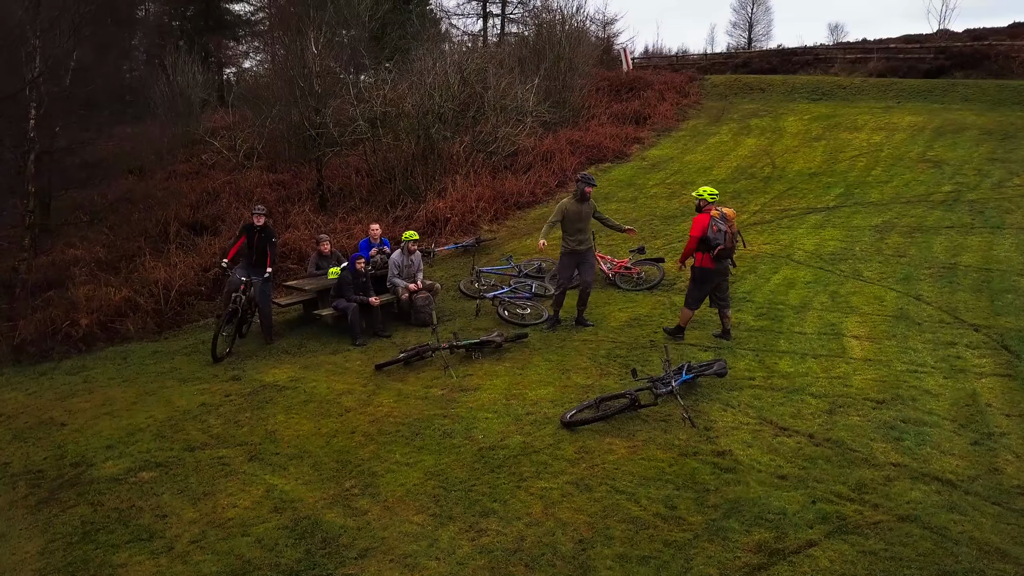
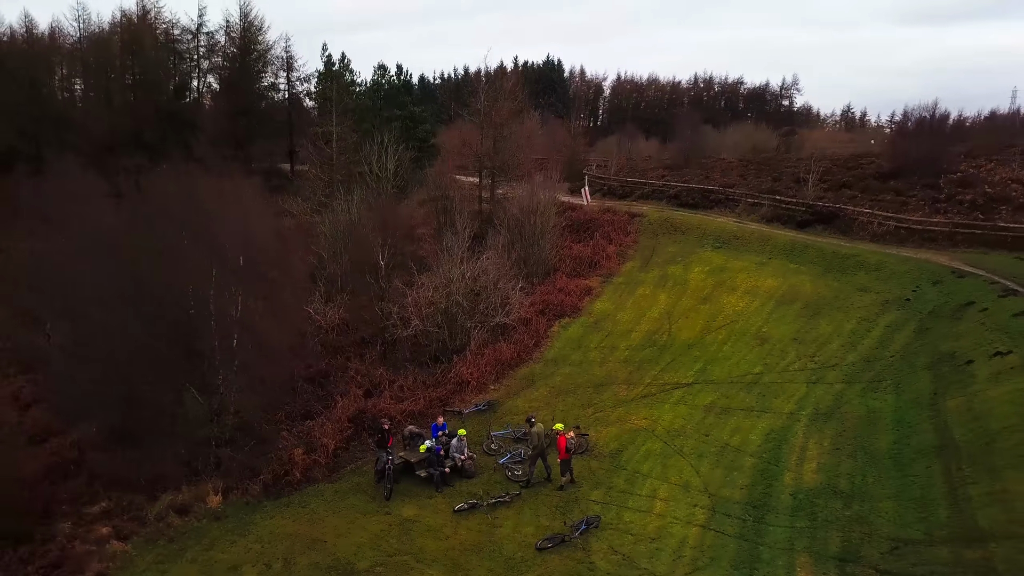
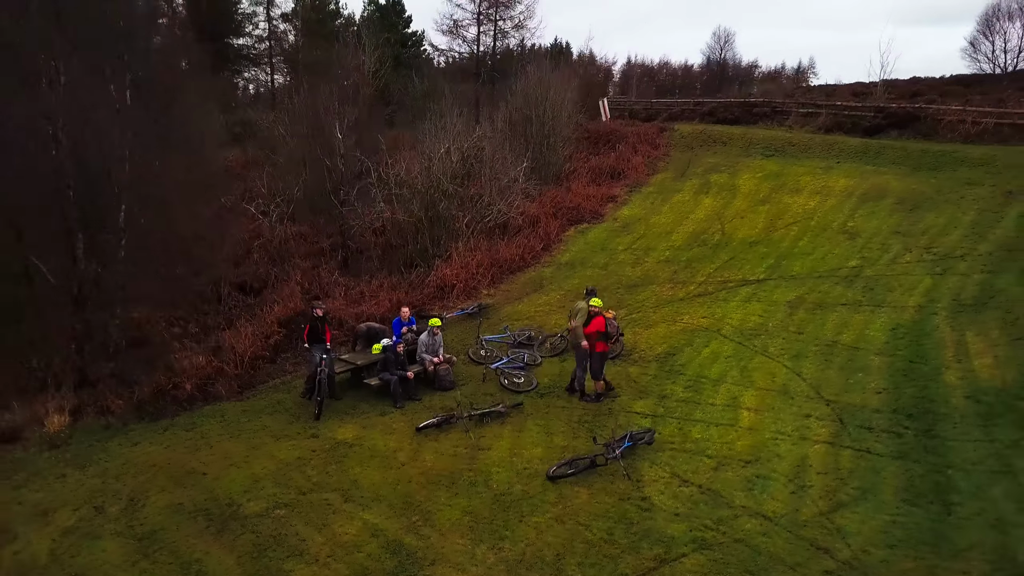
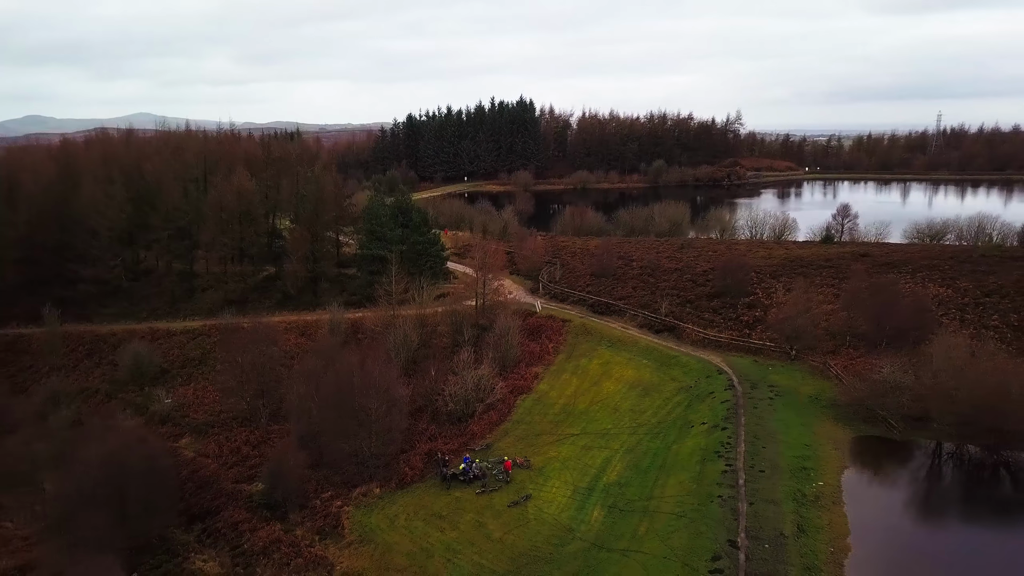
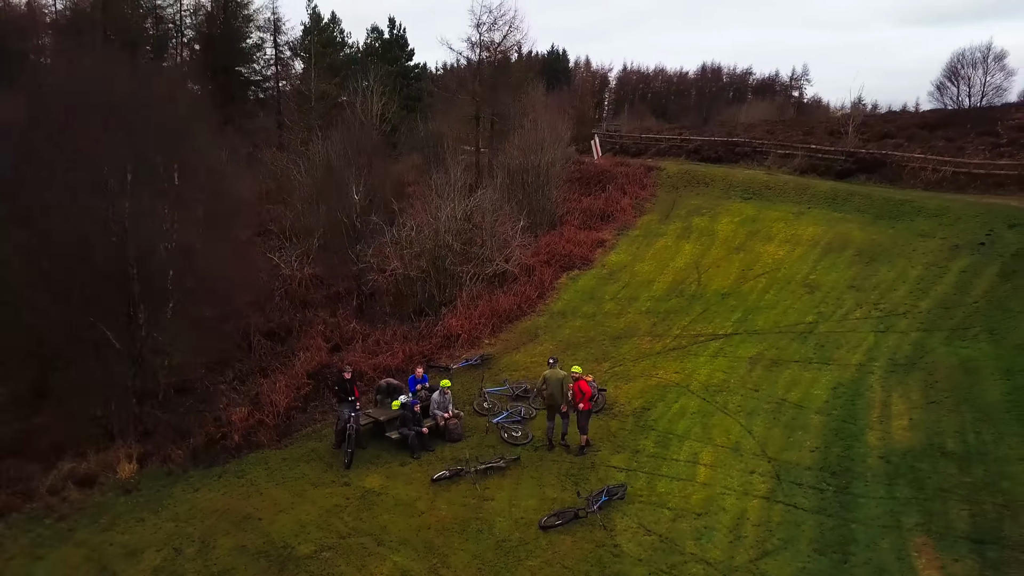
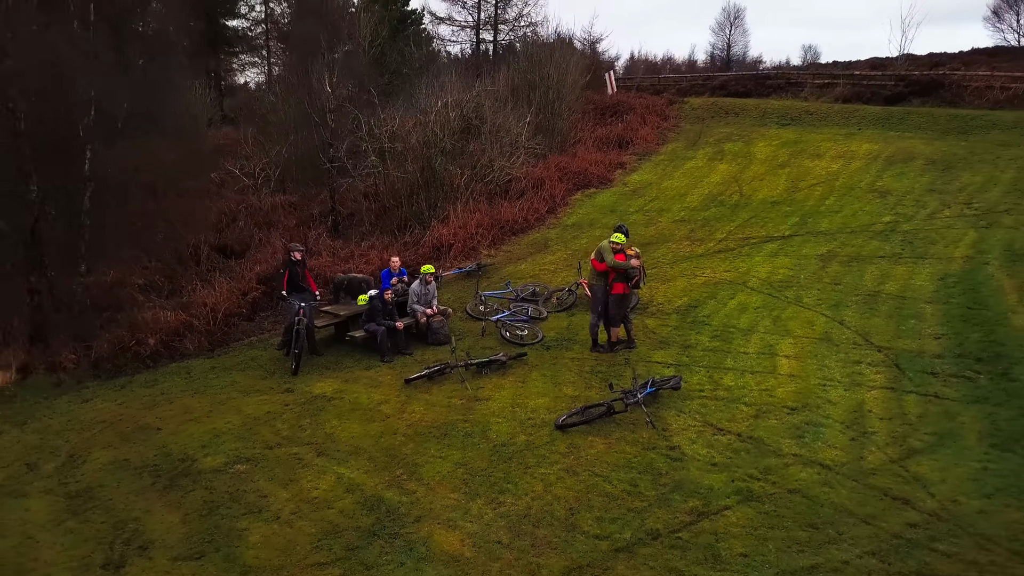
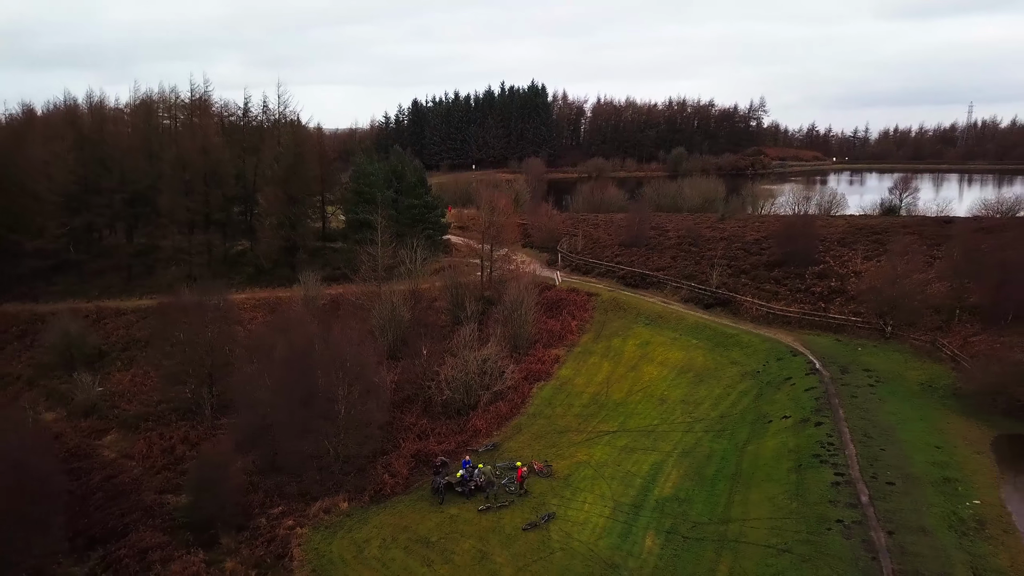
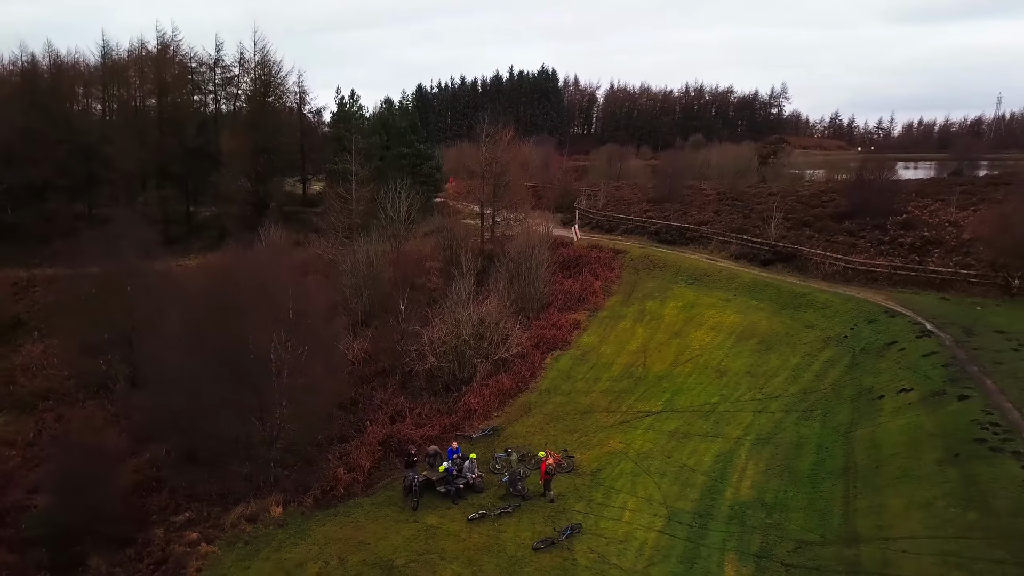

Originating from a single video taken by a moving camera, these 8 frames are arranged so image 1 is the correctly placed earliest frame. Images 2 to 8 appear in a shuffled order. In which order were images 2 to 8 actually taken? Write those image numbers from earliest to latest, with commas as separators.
6, 3, 5, 2, 8, 7, 4
